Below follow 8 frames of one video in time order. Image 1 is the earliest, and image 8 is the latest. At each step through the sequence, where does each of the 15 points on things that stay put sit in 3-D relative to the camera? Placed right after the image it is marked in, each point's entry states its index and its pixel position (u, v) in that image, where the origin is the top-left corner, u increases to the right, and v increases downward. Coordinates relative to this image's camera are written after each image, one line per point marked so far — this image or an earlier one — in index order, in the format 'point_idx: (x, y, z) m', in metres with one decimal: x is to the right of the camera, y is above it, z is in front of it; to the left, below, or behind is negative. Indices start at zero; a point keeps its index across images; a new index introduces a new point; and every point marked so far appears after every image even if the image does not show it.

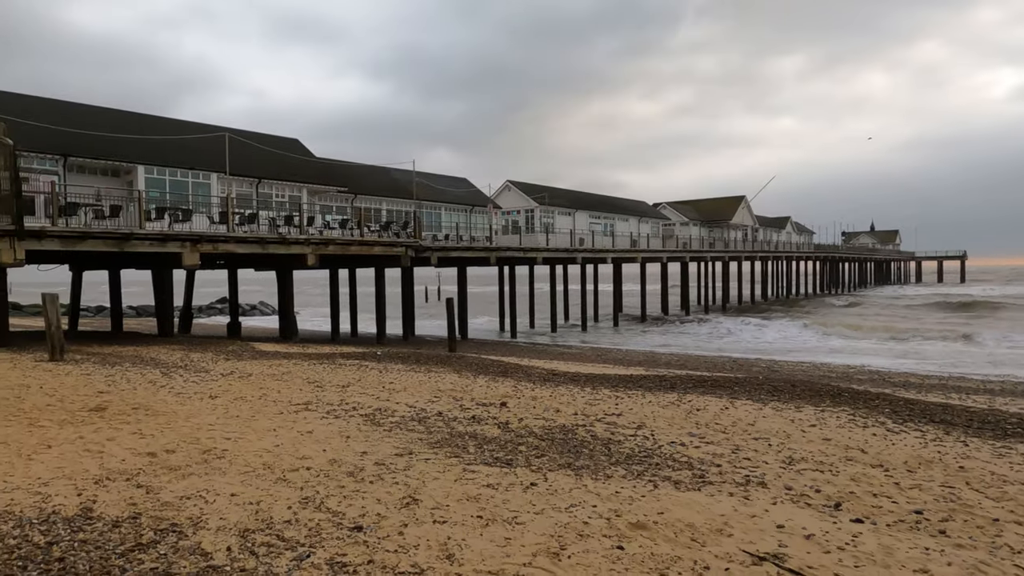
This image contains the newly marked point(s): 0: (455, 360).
0: (-1.2, -1.5, +13.6) m
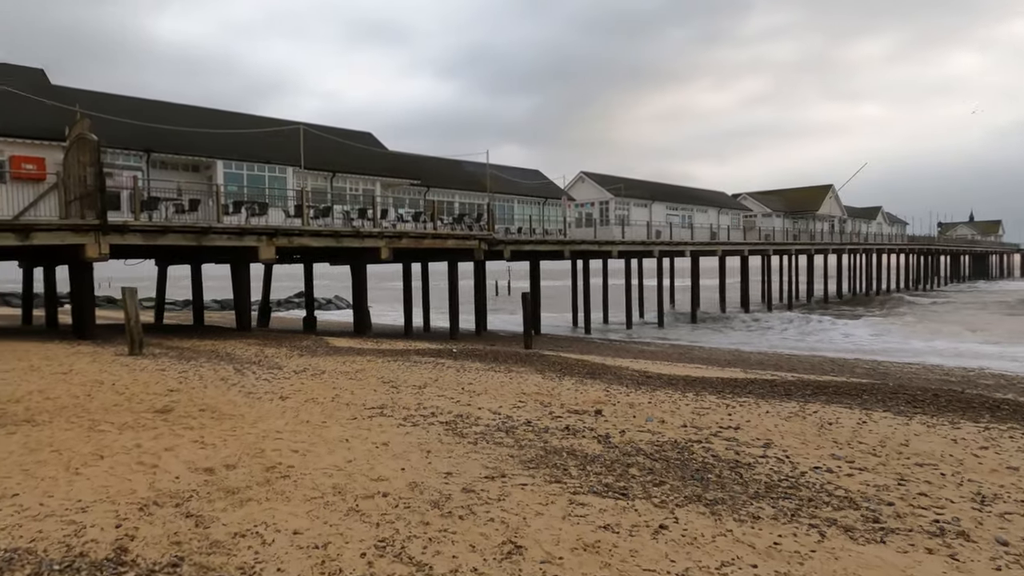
0: (+0.5, -1.3, +12.7) m
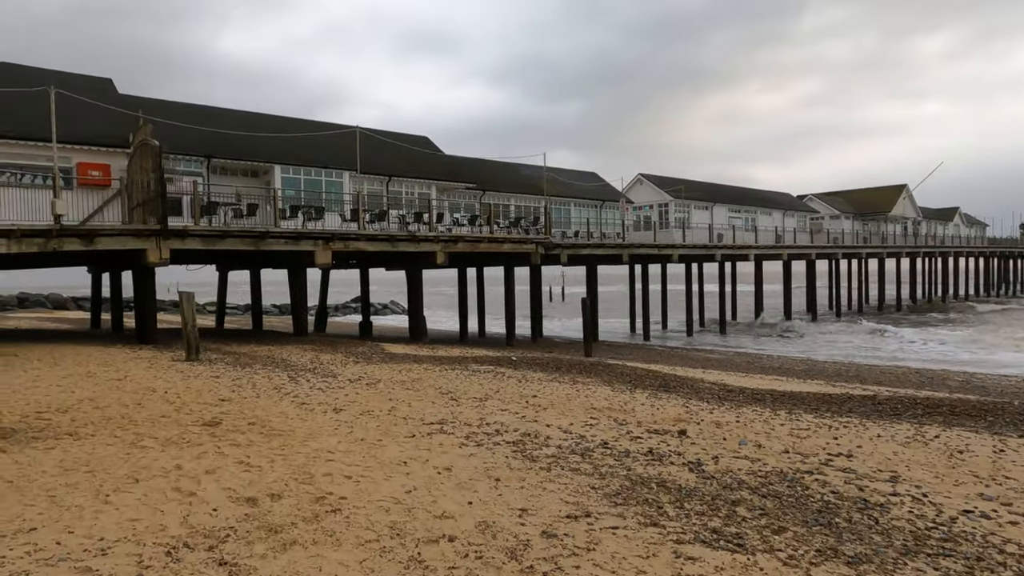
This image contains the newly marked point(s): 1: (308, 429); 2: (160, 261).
0: (+1.6, -1.4, +11.9) m
1: (-2.0, -1.4, +6.4) m
2: (-8.6, +0.6, +16.2) m
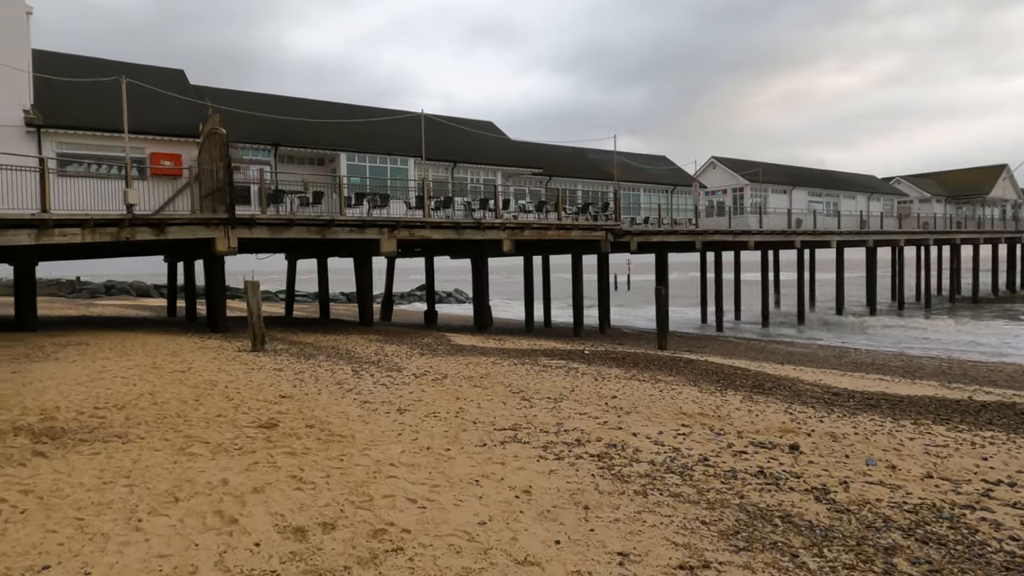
0: (+2.8, -1.3, +11.0) m
1: (-1.2, -1.3, +5.8) m
2: (-6.9, +0.9, +16.2) m
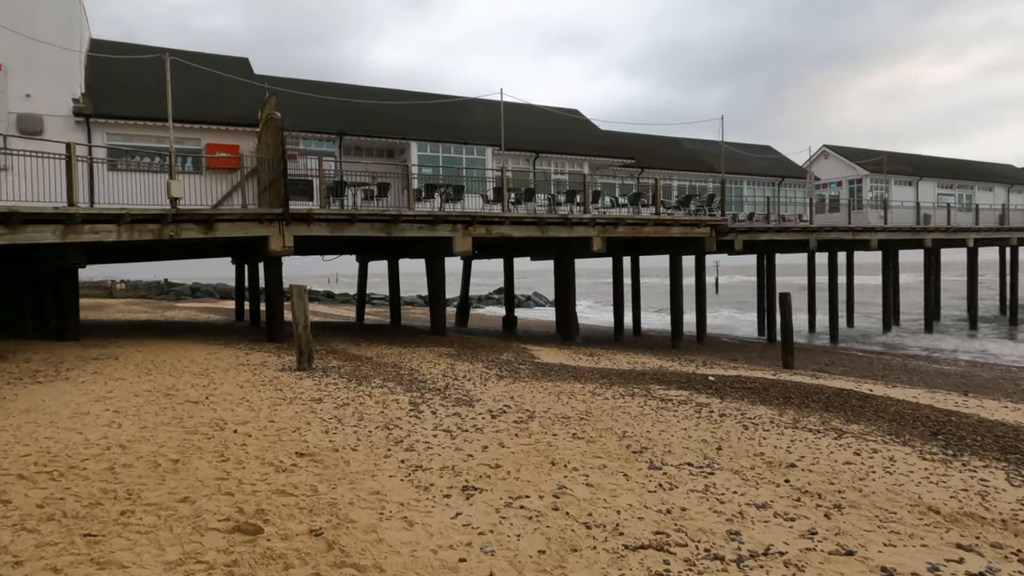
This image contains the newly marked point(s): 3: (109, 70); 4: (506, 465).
0: (+4.1, -1.4, +8.0) m
1: (-0.5, -1.3, +3.3) m
2: (-4.9, +0.8, +14.3) m
3: (-10.2, +5.5, +16.8) m
4: (0.0, -1.4, +5.1) m
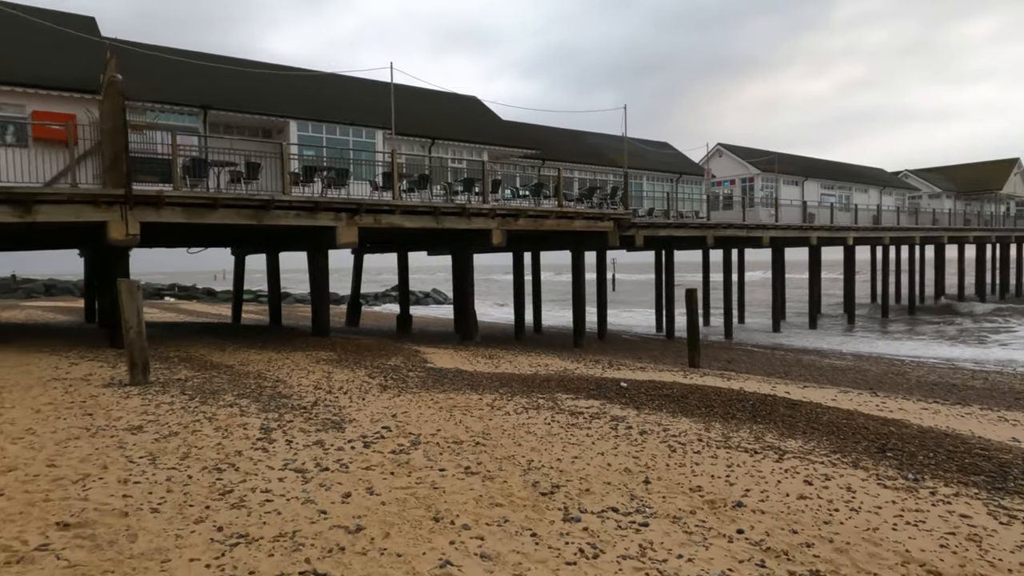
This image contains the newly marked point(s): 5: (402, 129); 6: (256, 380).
0: (+2.9, -1.3, +7.2) m
1: (-1.0, -1.3, +1.8) m
2: (-7.0, +0.9, +12.0) m
3: (-12.6, +5.6, +13.7) m
4: (-0.8, -1.3, +3.7) m
5: (-3.1, +4.5, +18.5) m
6: (-3.5, -1.2, +9.1) m
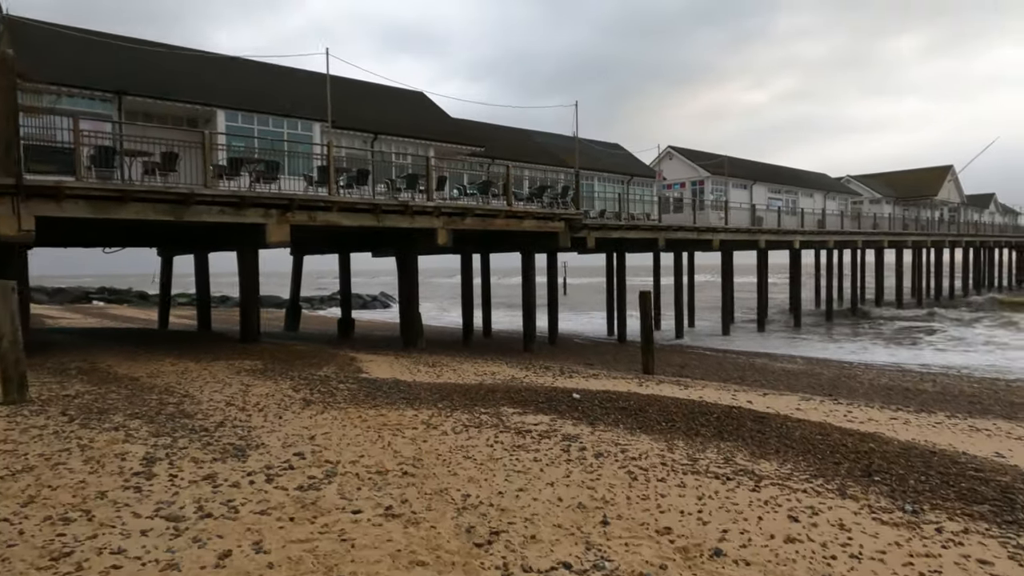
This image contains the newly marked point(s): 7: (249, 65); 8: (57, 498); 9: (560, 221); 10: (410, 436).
0: (+2.3, -1.3, +6.5) m
1: (-1.2, -1.3, +0.9) m
2: (-7.9, +0.8, +10.6) m
3: (-13.6, +5.5, +11.9) m
4: (-1.1, -1.3, +2.8) m
5: (-4.5, +4.4, +17.4) m
6: (-4.2, -1.3, +7.9) m
7: (-7.4, +6.2, +18.5) m
8: (-2.9, -1.3, +4.2) m
9: (+1.4, +1.9, +18.8) m
10: (-0.9, -1.3, +6.0) m
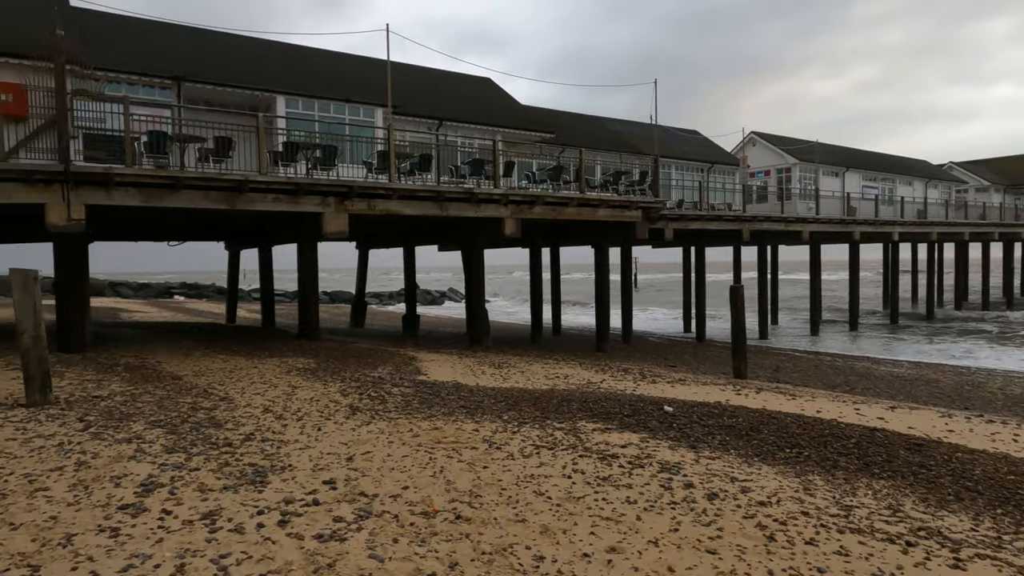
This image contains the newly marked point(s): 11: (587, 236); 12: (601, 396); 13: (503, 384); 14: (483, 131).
0: (+3.0, -1.3, +5.0) m
1: (-1.1, -1.2, -0.2) m
2: (-6.8, +1.0, +10.1) m
3: (-12.3, +5.7, +12.0) m
4: (-0.9, -1.3, +1.7) m
5: (-2.7, +4.5, +16.5) m
6: (-3.4, -1.2, +7.1) m
7: (-5.4, +6.4, +17.9) m
8: (-2.5, -1.2, +3.3) m
9: (+3.3, +2.0, +17.3) m
10: (-0.3, -1.3, +4.9) m
11: (+2.1, +1.5, +18.7) m
12: (+1.1, -1.3, +7.7) m
13: (0.0, -1.2, +8.6) m
14: (-0.8, +4.3, +18.0) m
